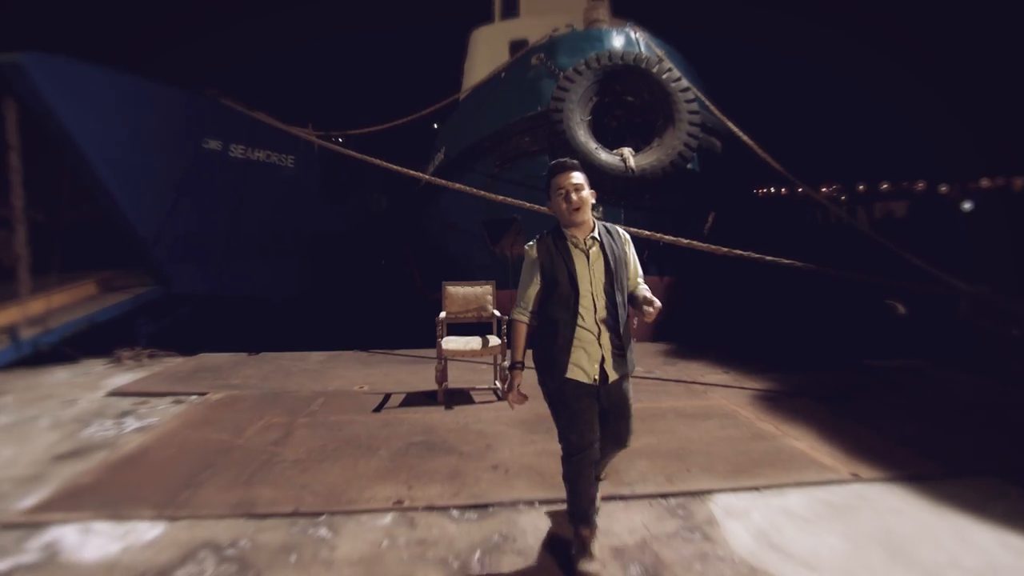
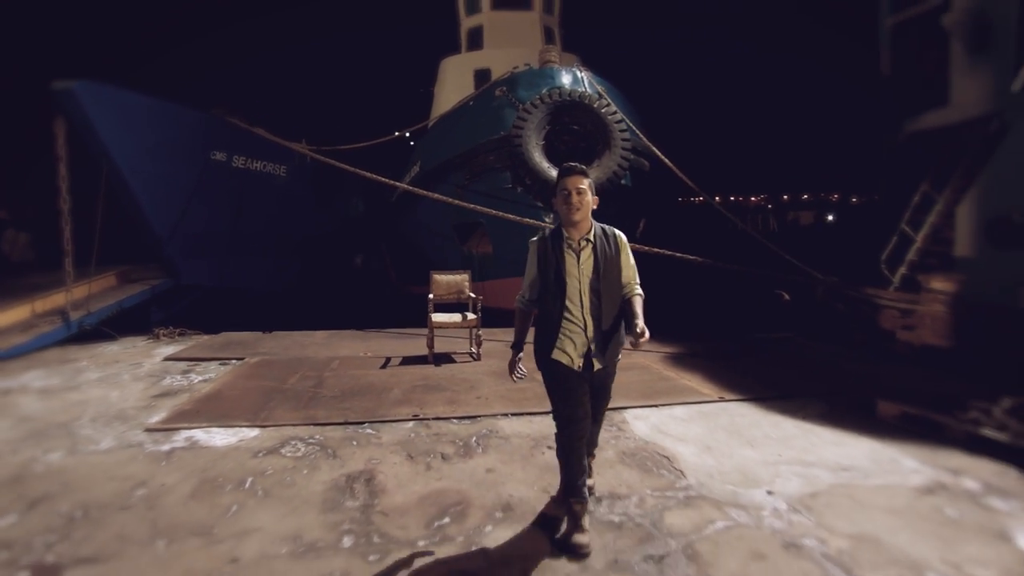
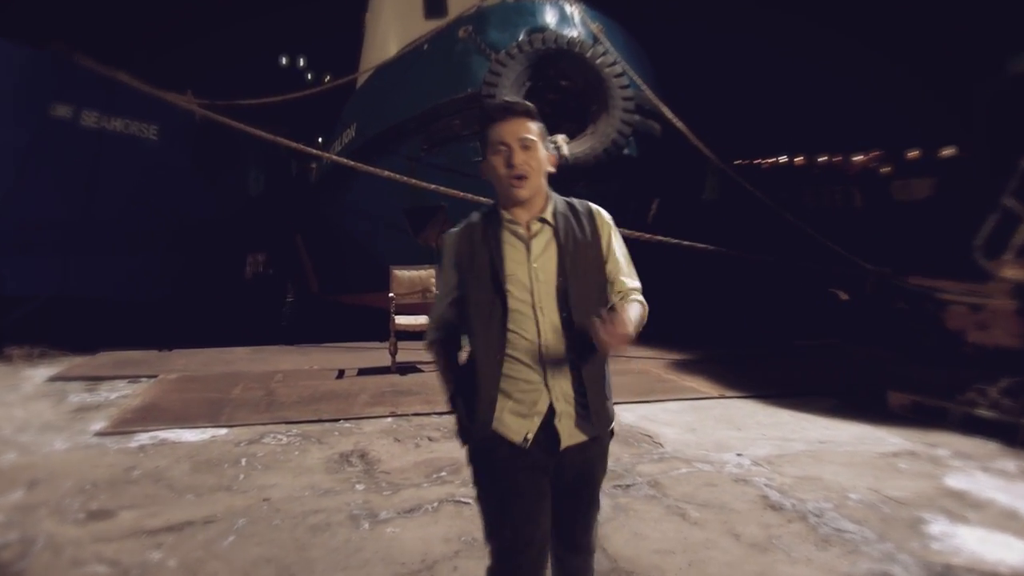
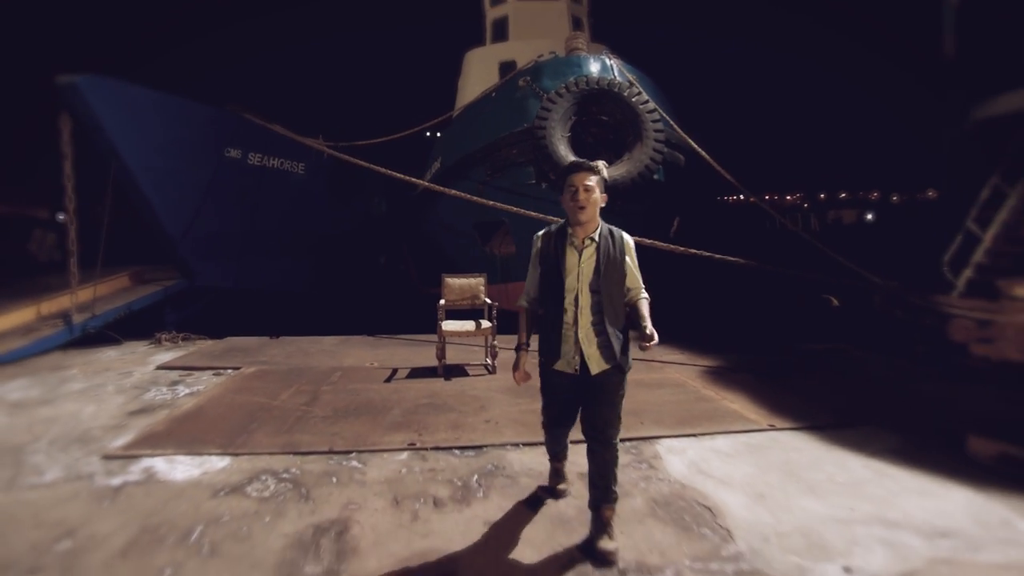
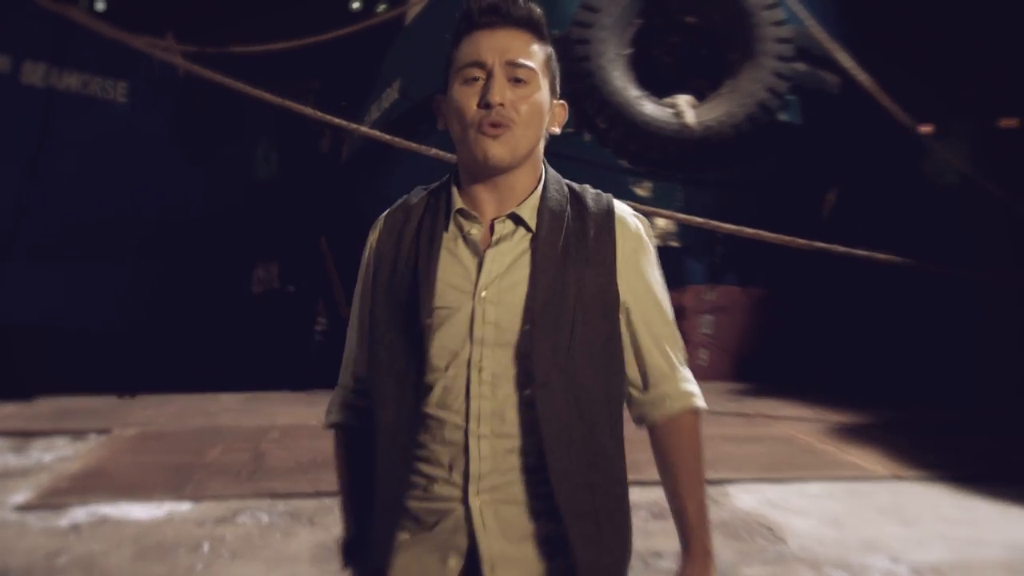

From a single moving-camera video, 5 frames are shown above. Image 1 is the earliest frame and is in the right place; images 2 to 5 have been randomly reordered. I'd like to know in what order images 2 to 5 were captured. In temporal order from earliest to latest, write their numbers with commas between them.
4, 2, 3, 5
